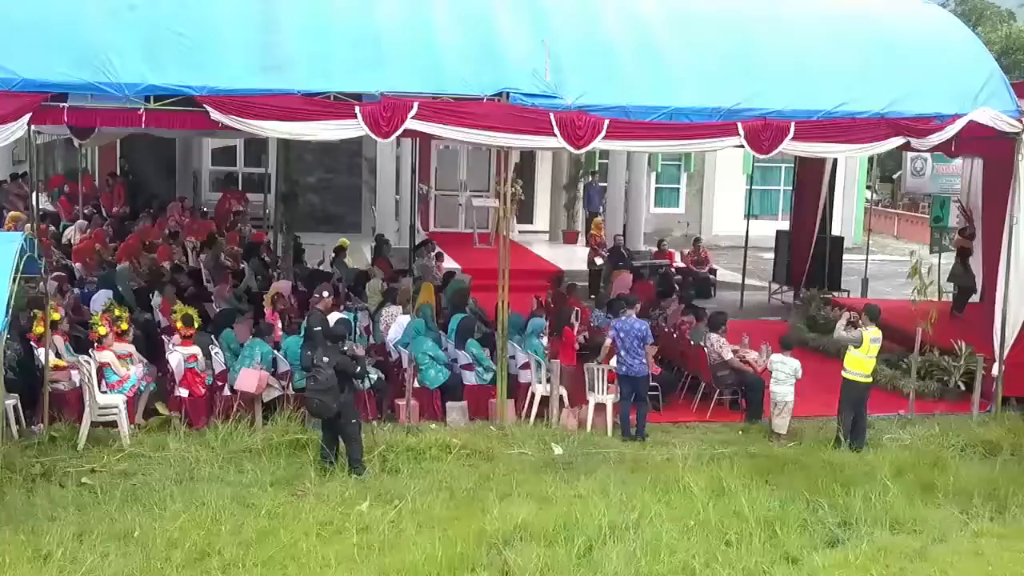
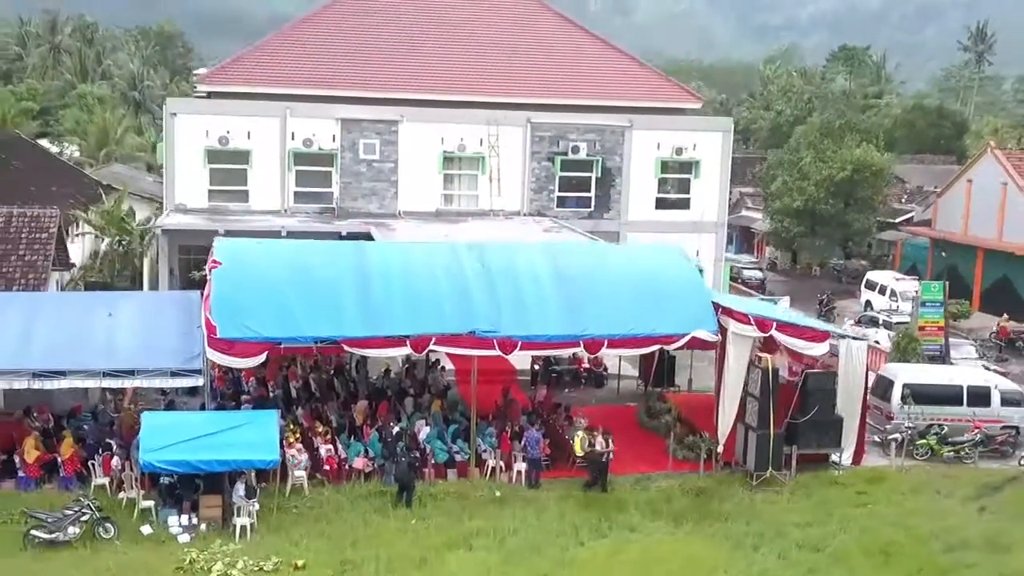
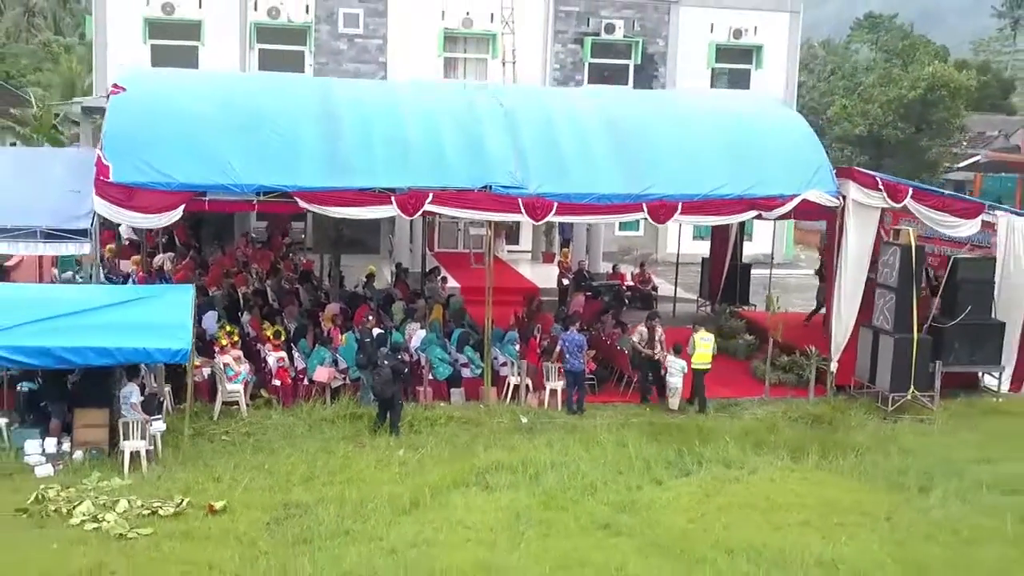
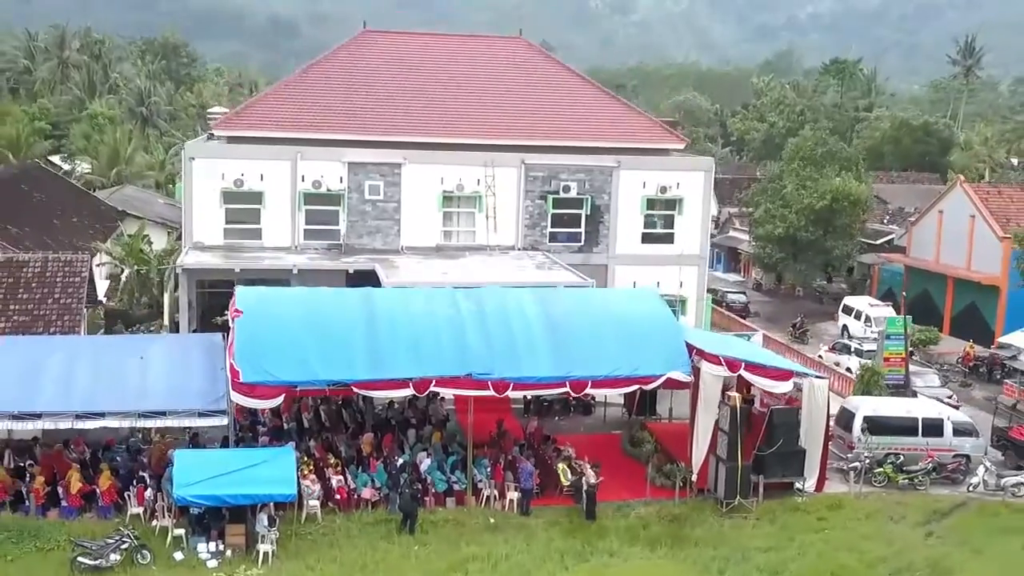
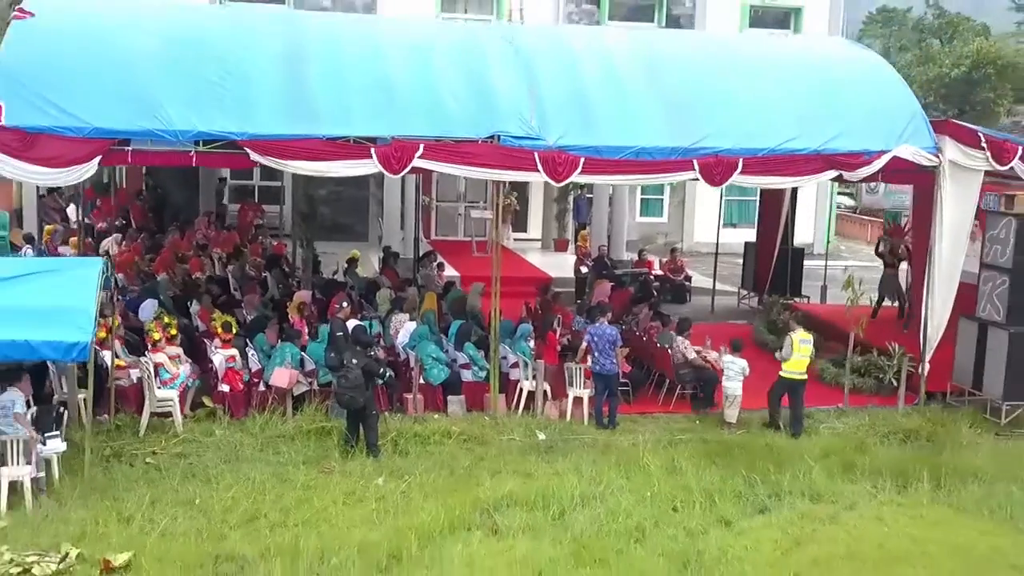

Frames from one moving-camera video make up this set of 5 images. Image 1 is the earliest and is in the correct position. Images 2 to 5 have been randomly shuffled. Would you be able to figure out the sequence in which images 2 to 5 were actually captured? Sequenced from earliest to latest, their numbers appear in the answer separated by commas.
5, 3, 2, 4
